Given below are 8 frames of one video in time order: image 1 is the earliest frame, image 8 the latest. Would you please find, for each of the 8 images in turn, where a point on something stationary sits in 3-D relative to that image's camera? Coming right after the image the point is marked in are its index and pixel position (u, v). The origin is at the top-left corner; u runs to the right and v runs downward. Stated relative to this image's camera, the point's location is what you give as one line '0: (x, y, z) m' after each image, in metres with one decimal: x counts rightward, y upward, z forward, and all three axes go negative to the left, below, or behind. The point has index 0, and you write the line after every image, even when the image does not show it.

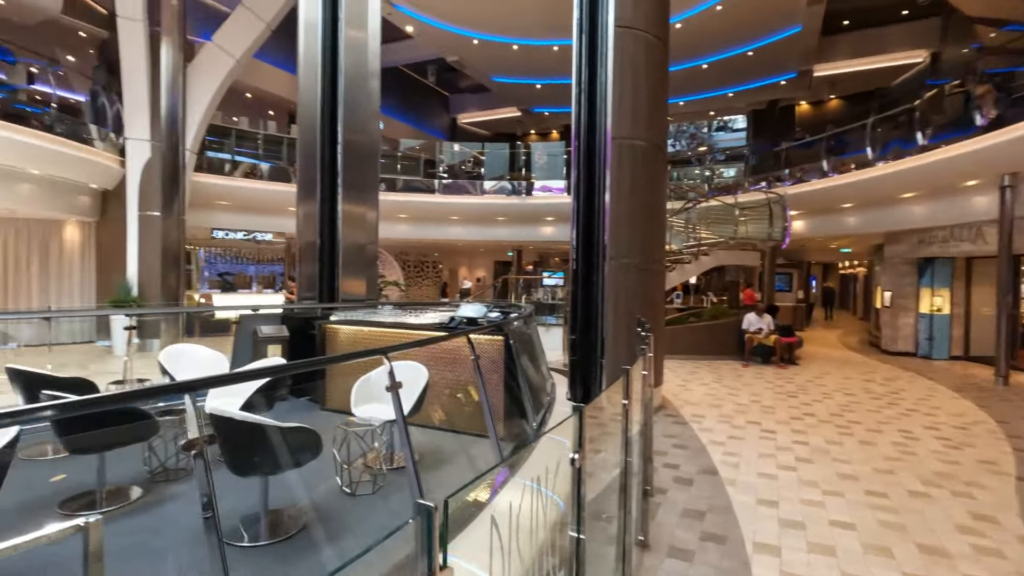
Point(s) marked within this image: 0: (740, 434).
0: (+2.3, -1.5, +5.4) m
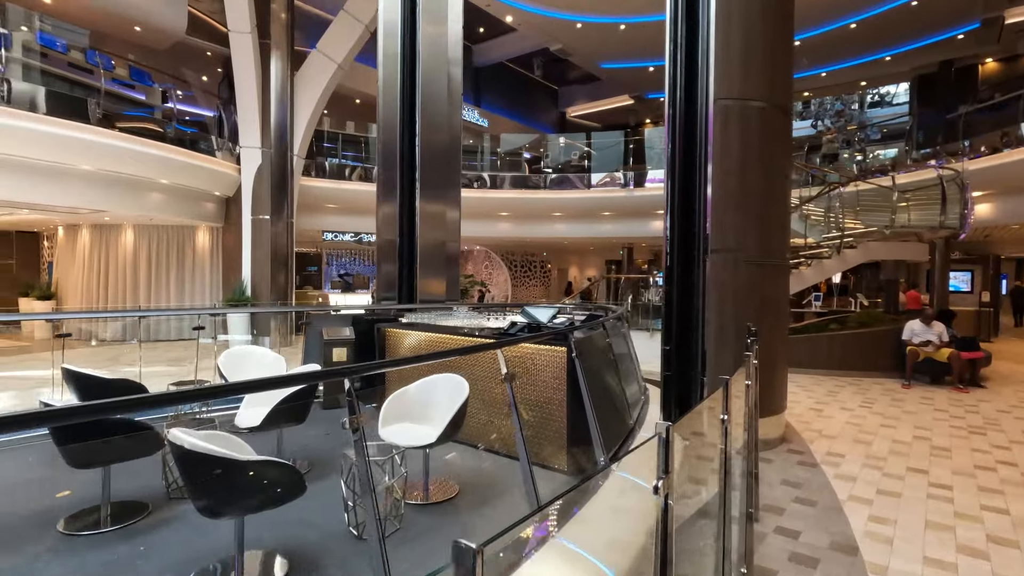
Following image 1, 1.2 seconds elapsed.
0: (+2.8, -1.5, +3.9) m
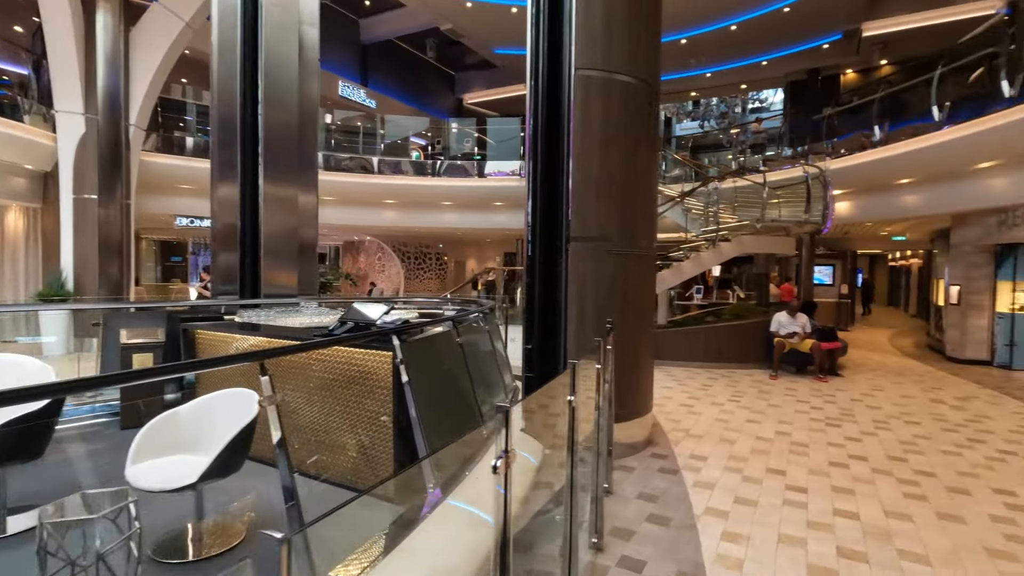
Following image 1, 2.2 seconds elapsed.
0: (+1.6, -1.4, +3.7) m
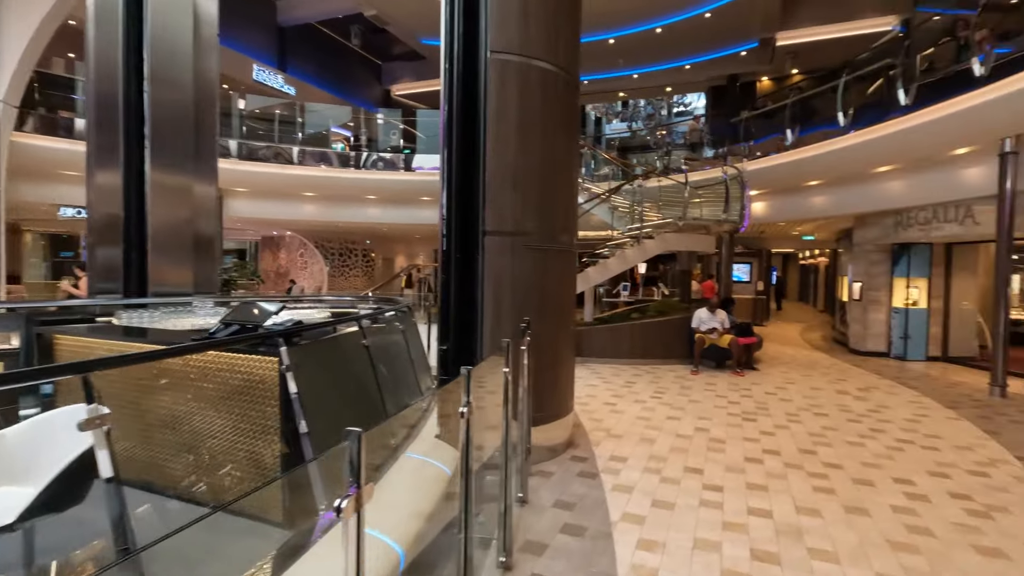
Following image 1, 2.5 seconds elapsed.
0: (+1.1, -1.4, +3.6) m
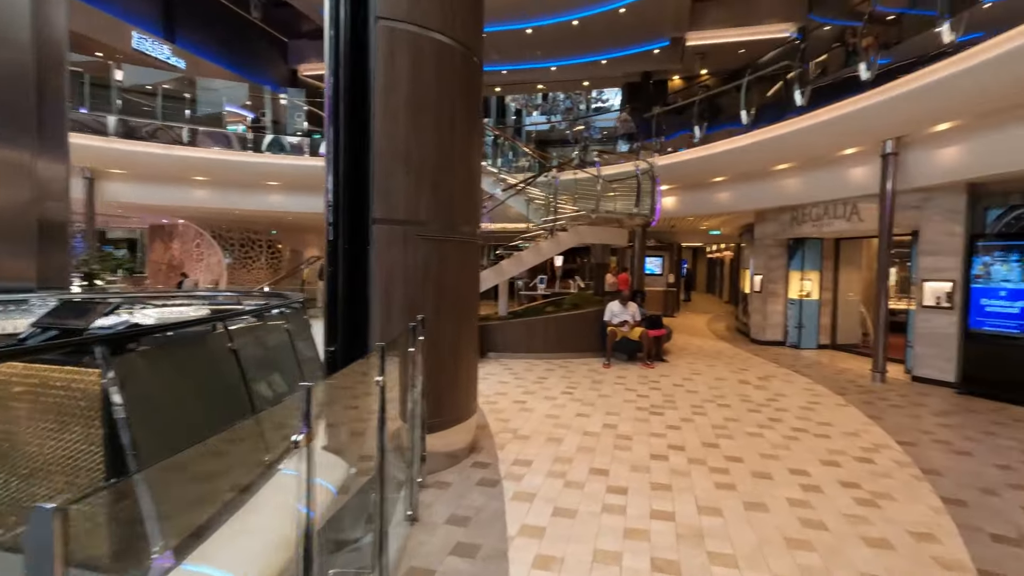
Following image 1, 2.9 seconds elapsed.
0: (+0.4, -1.4, +3.4) m
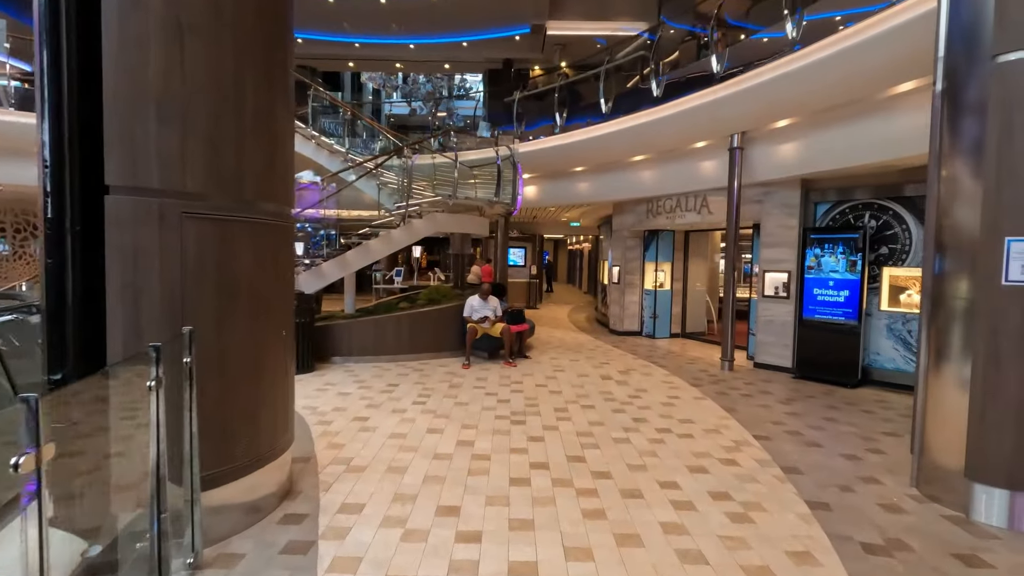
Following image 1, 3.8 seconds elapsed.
0: (-0.5, -1.4, +2.6) m
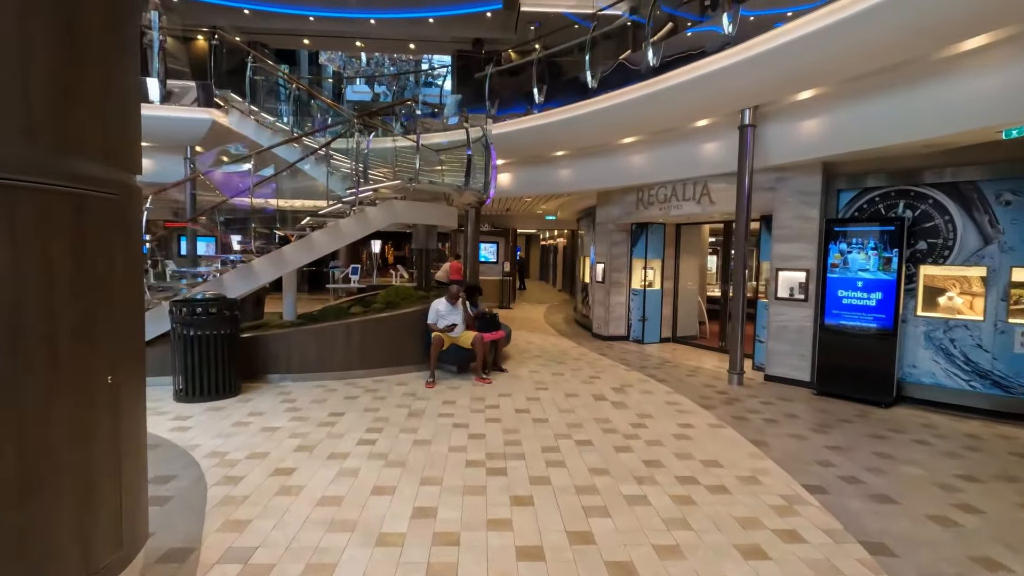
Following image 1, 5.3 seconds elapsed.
0: (-0.5, -1.4, +1.4) m
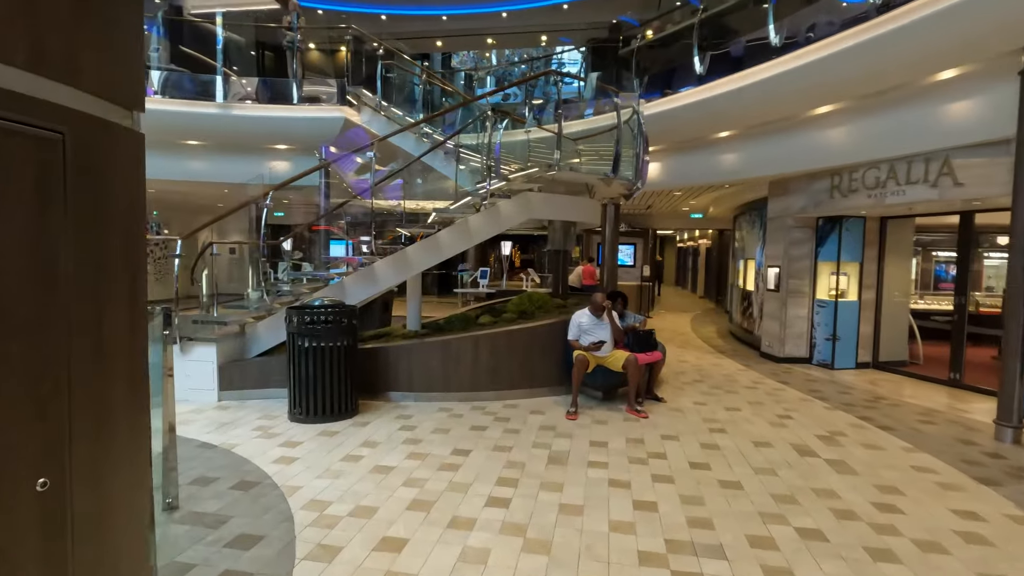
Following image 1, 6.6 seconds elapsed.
0: (-0.1, -1.5, +0.2) m
